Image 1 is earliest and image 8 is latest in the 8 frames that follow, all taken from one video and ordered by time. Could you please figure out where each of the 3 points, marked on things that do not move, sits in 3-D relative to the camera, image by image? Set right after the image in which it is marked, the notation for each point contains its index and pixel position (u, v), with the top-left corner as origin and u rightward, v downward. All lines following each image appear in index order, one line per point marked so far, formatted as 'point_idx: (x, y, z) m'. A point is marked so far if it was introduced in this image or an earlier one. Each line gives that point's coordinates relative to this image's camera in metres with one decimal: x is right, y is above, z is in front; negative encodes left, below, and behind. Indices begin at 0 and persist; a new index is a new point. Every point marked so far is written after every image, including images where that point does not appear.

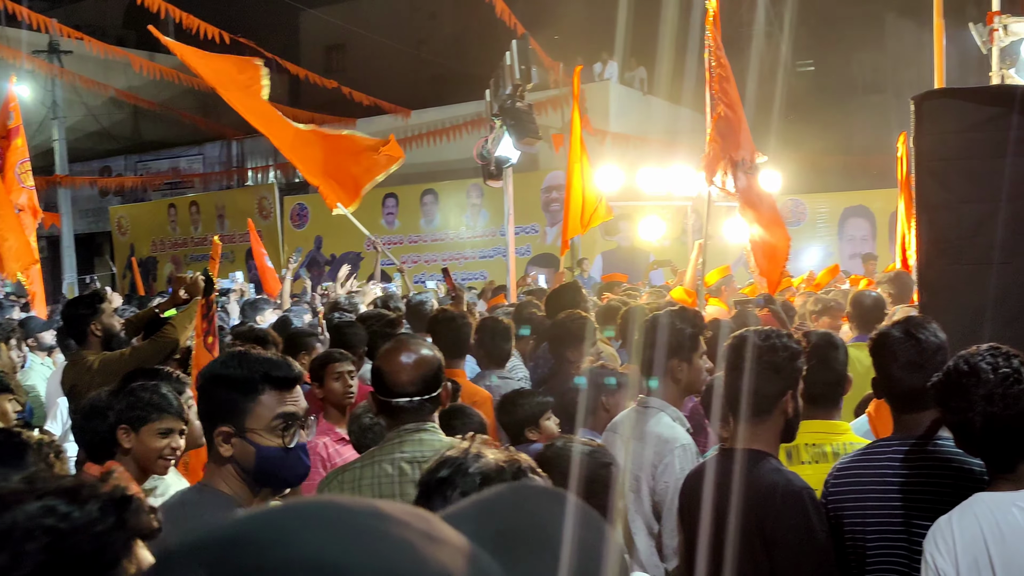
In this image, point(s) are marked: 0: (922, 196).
0: (+2.5, +0.6, +4.5) m
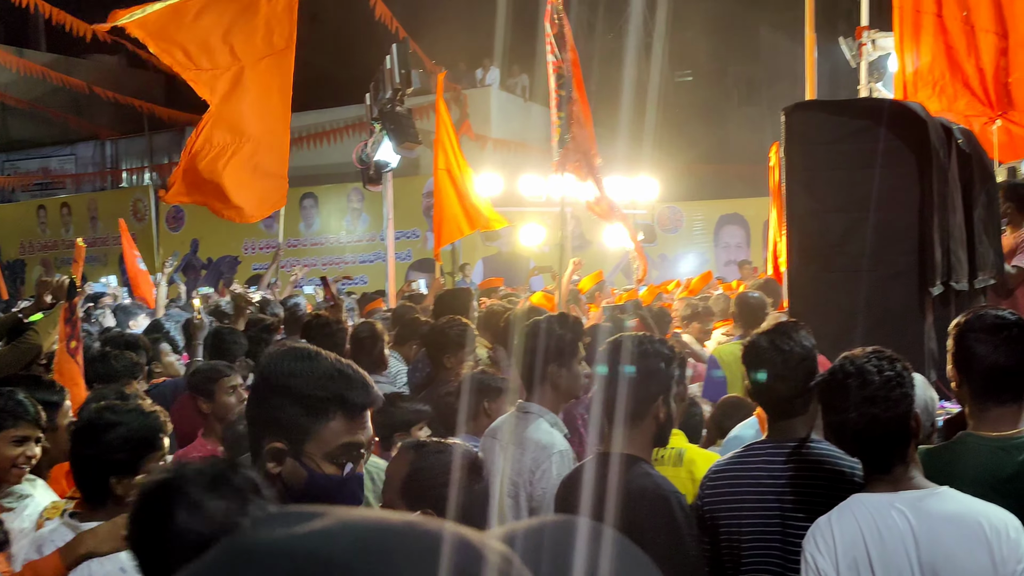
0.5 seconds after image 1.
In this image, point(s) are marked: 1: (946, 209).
0: (+1.7, +0.5, +4.6) m
1: (+2.6, +0.5, +4.5) m
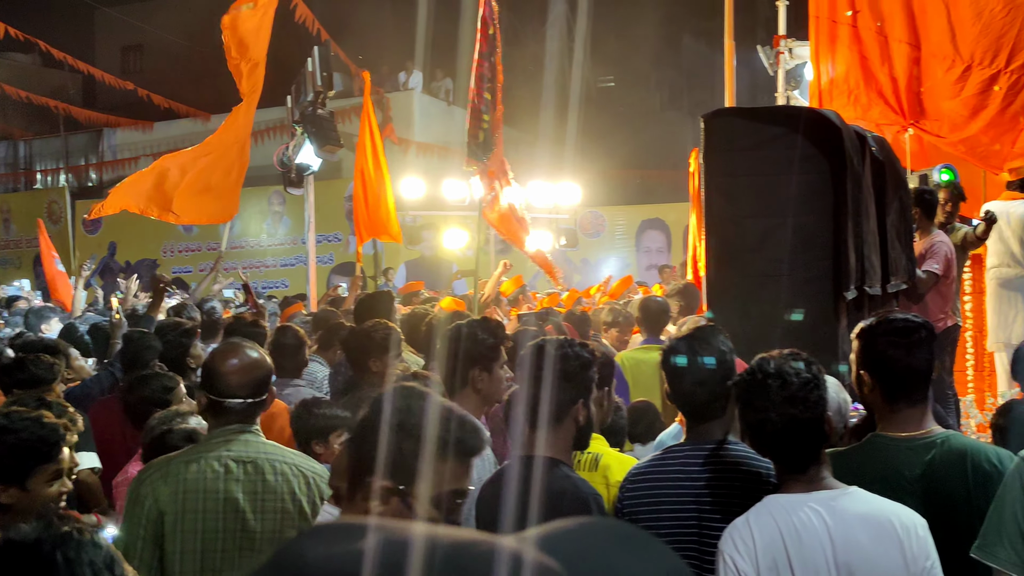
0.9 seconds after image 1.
0: (+1.3, +0.5, +4.6) m
1: (+2.1, +0.4, +4.5) m
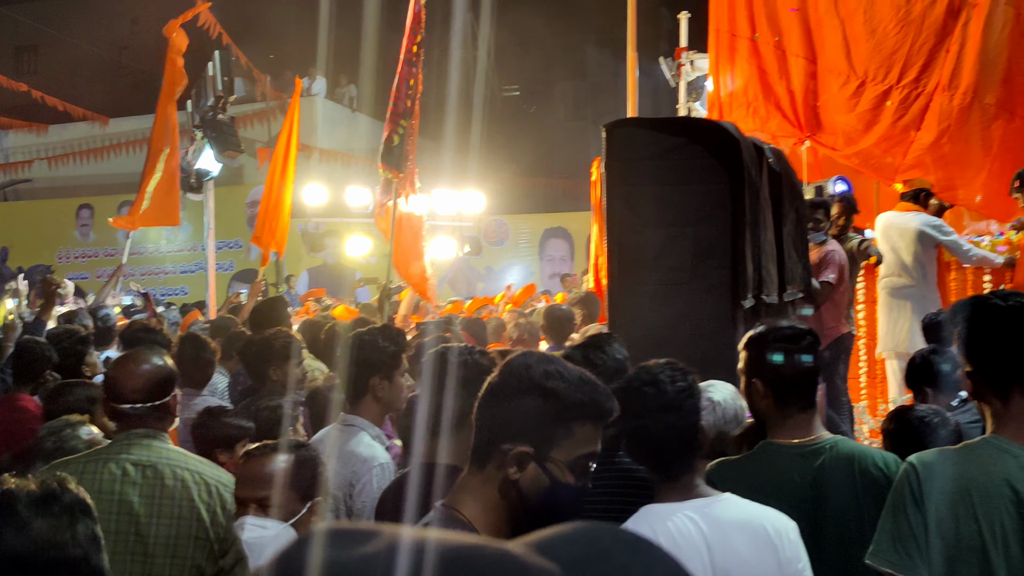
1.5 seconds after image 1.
0: (+0.6, +0.4, +4.7) m
1: (+1.5, +0.4, +4.6) m
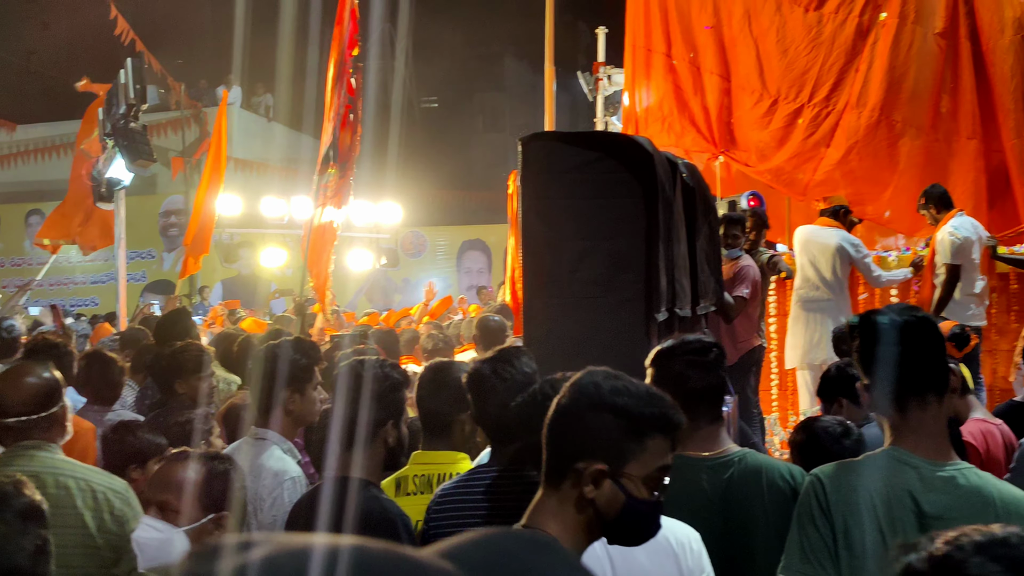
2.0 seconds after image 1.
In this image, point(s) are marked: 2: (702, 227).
0: (+0.1, +0.4, +4.7) m
1: (+1.0, +0.3, +4.7) m
2: (+1.2, +0.4, +4.8) m
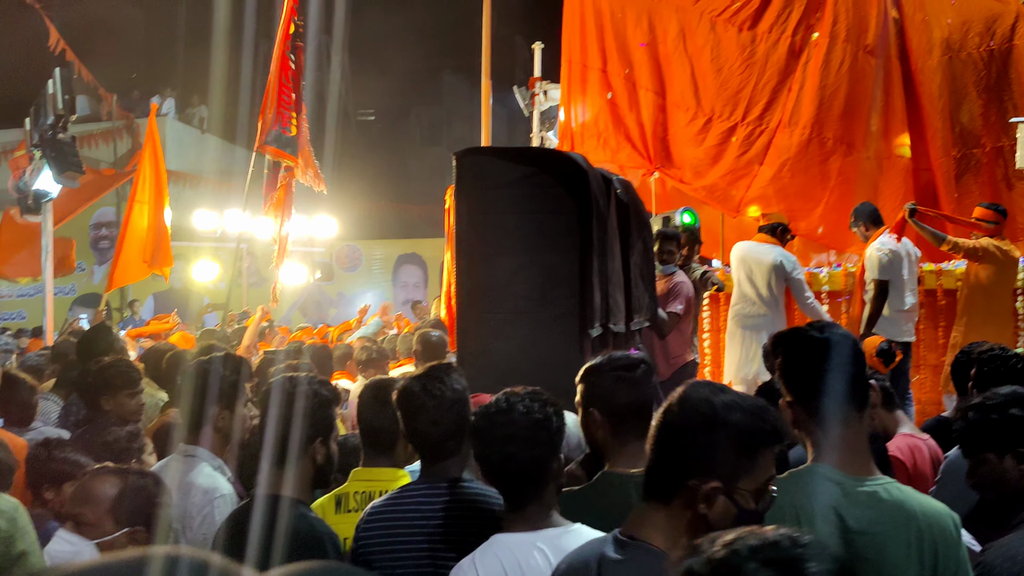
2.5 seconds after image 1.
0: (-0.3, +0.3, +4.7) m
1: (+0.6, +0.2, +4.7) m
2: (+0.8, +0.3, +4.9) m
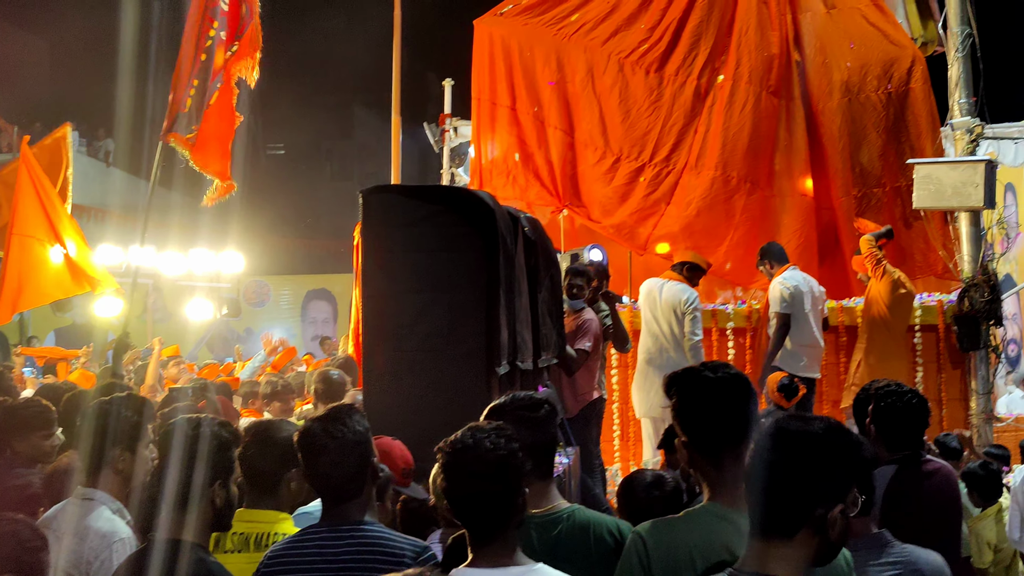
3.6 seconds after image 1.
0: (-0.9, 0.0, +4.6) m
1: (0.0, 0.0, +4.7) m
2: (+0.2, +0.1, +4.9) m
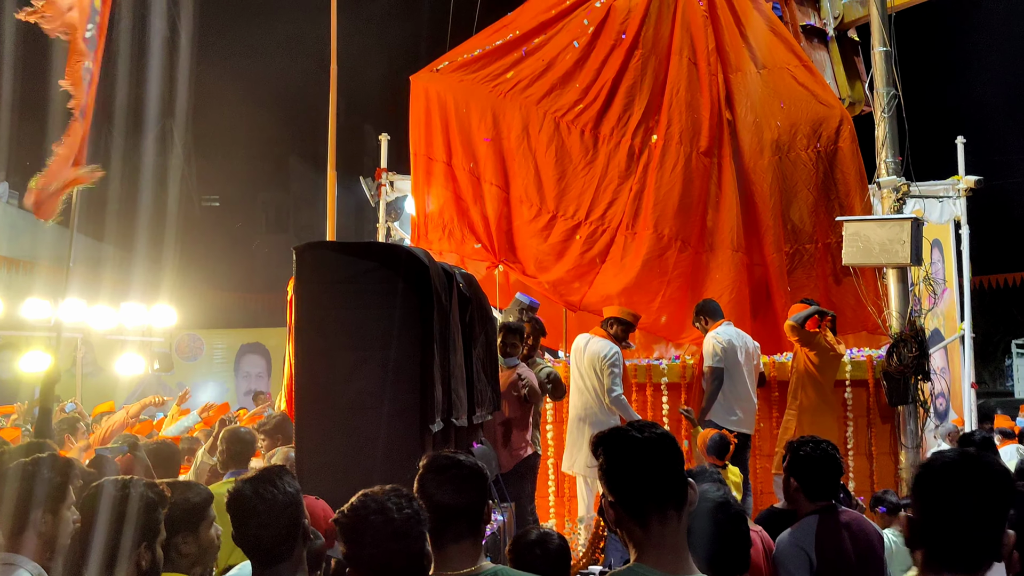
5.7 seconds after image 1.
0: (-1.3, -0.3, +4.6) m
1: (-0.4, -0.4, +4.7) m
2: (-0.2, -0.3, +4.9) m
